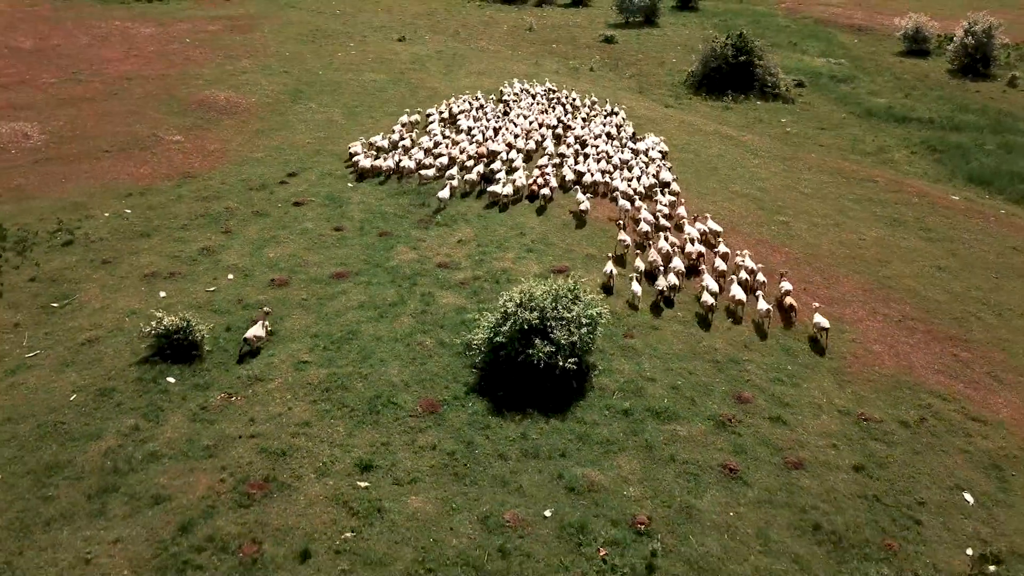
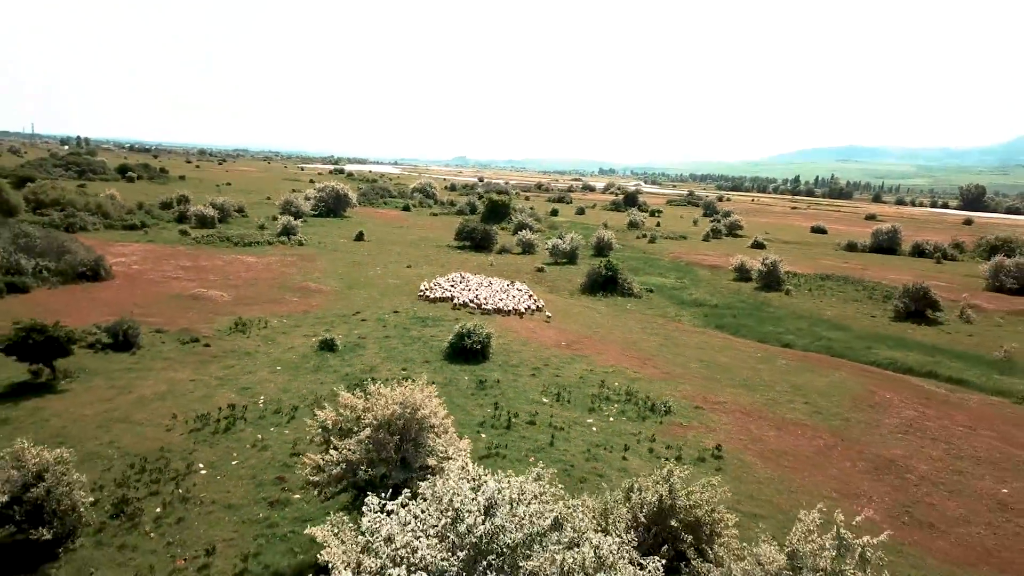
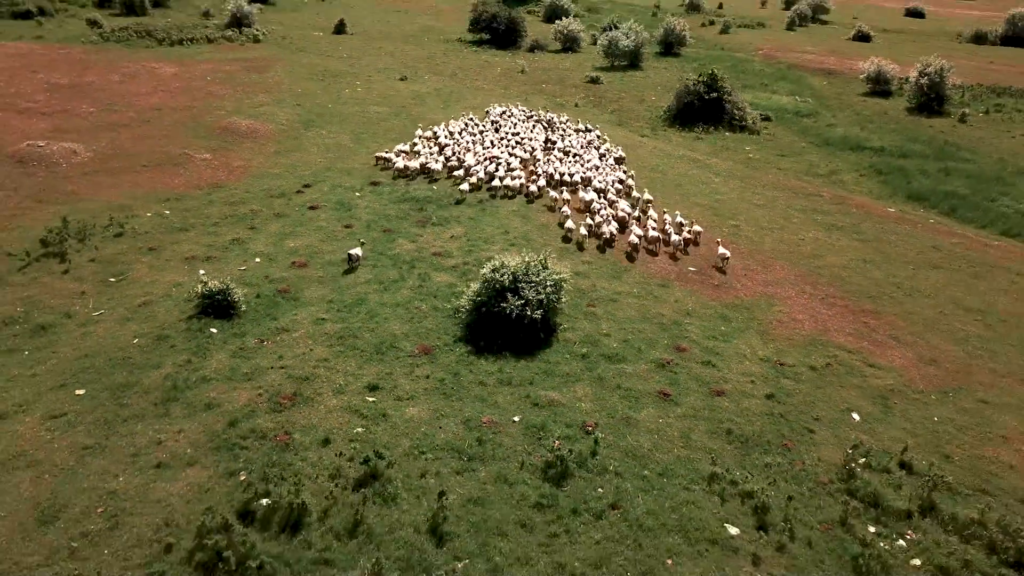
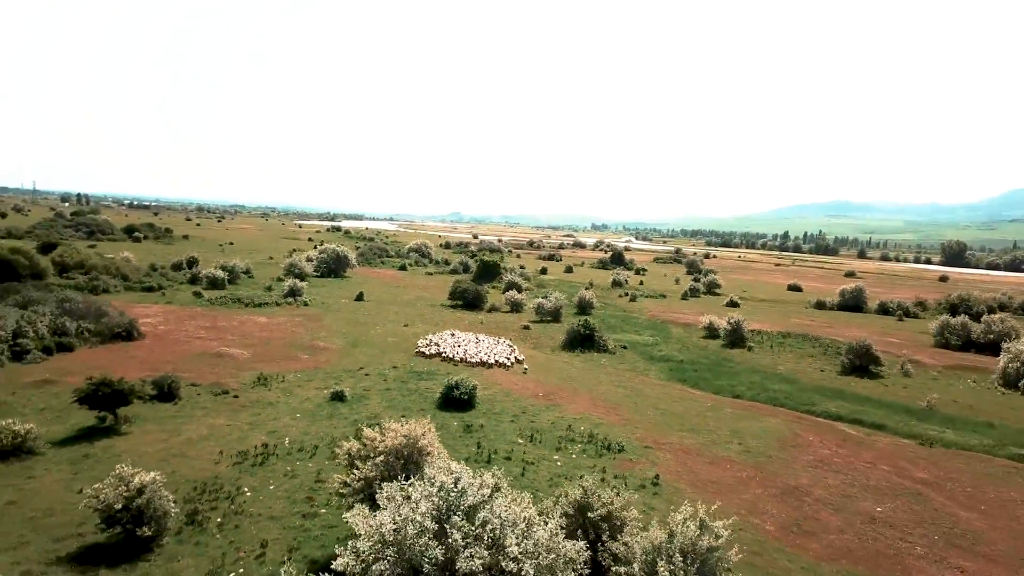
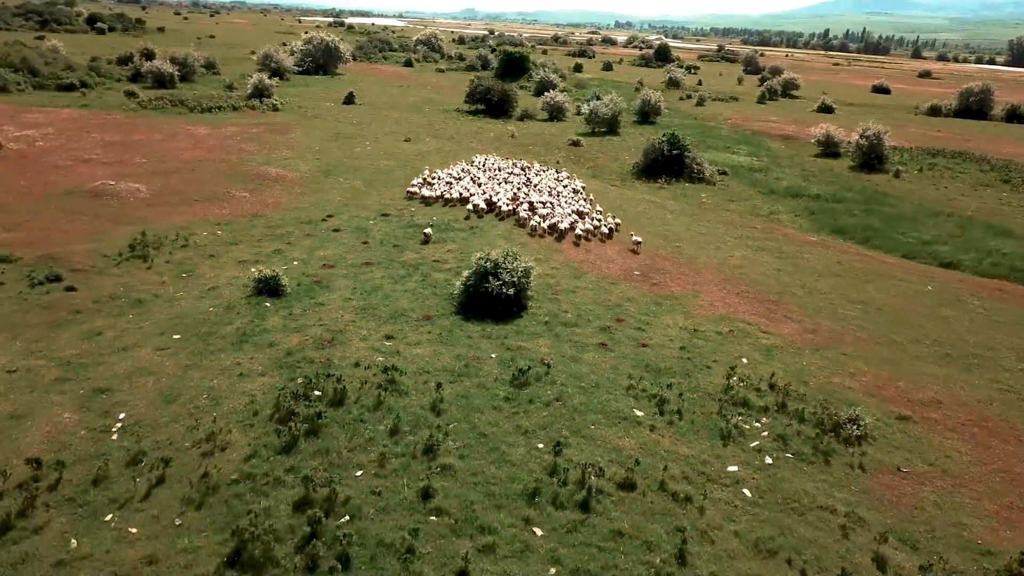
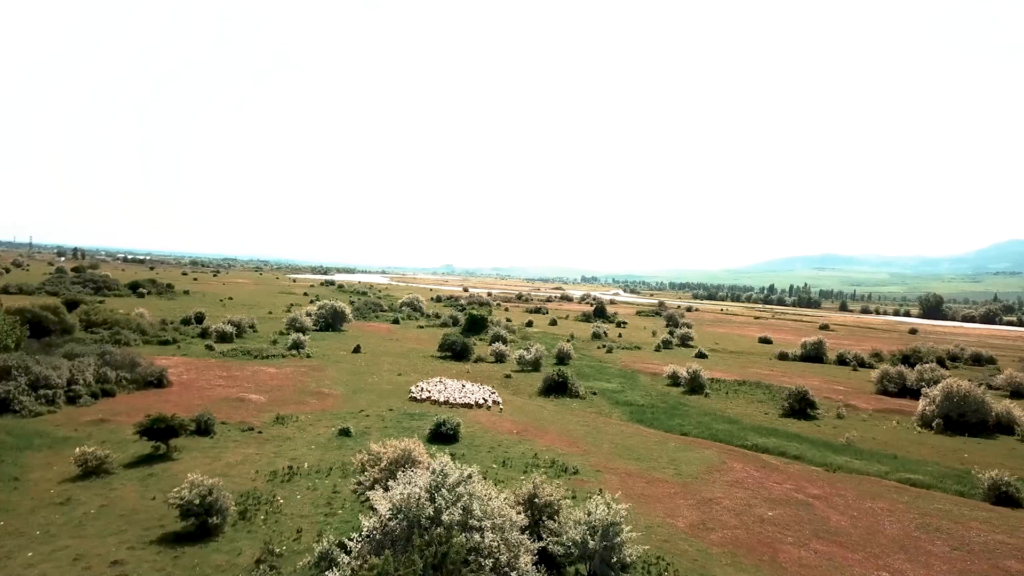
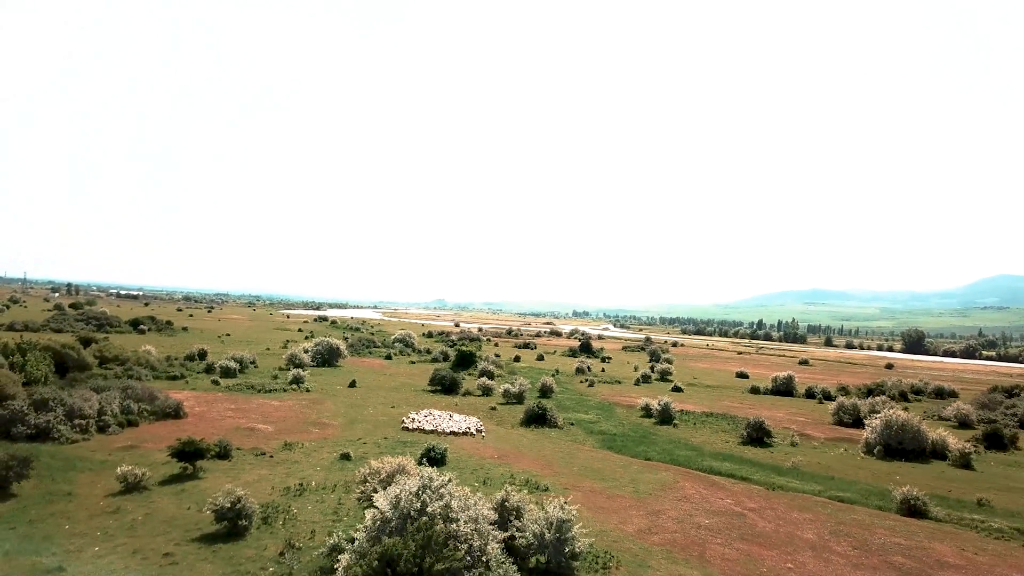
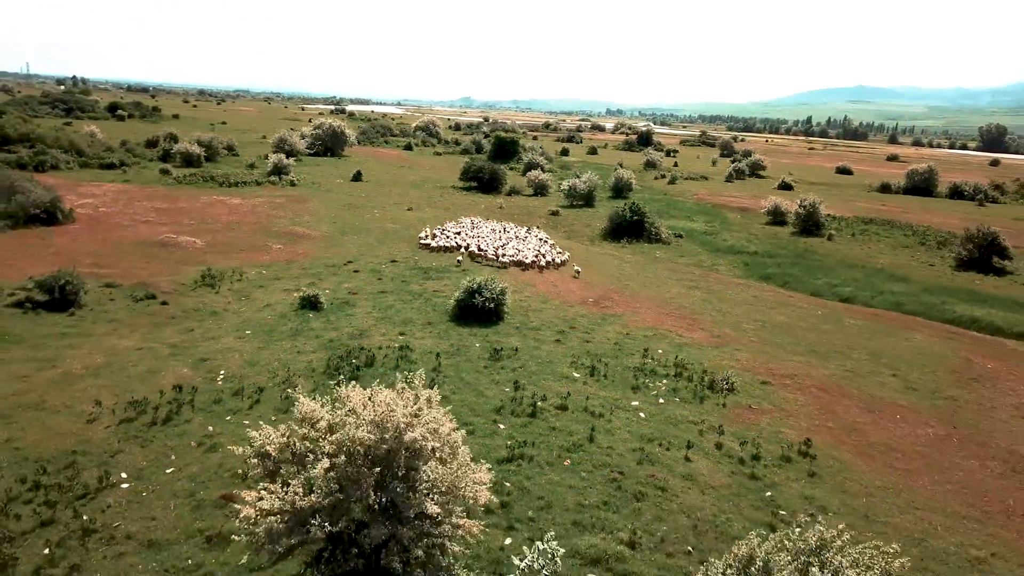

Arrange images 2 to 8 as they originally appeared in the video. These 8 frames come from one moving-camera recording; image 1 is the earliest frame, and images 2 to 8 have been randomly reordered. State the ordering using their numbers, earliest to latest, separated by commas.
3, 5, 8, 2, 4, 6, 7
